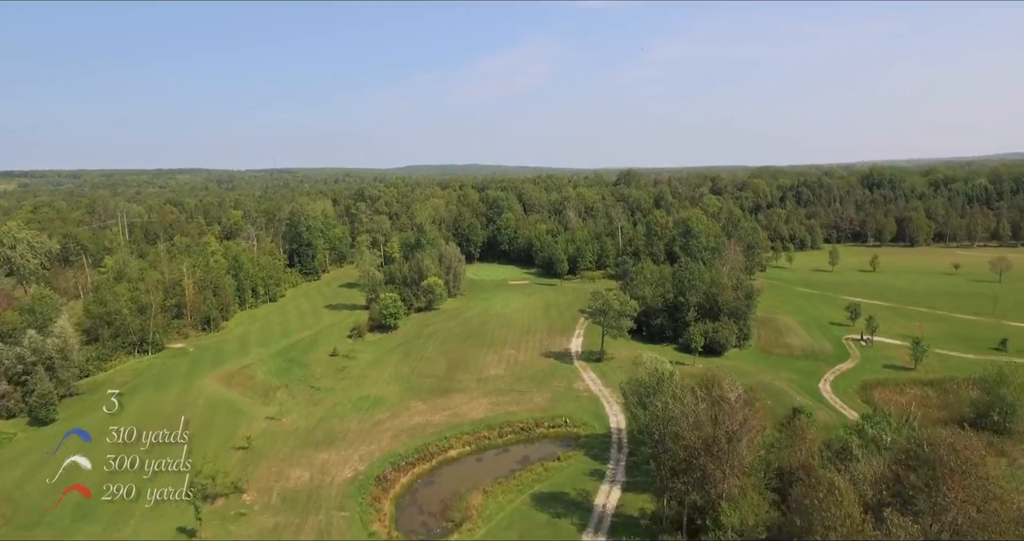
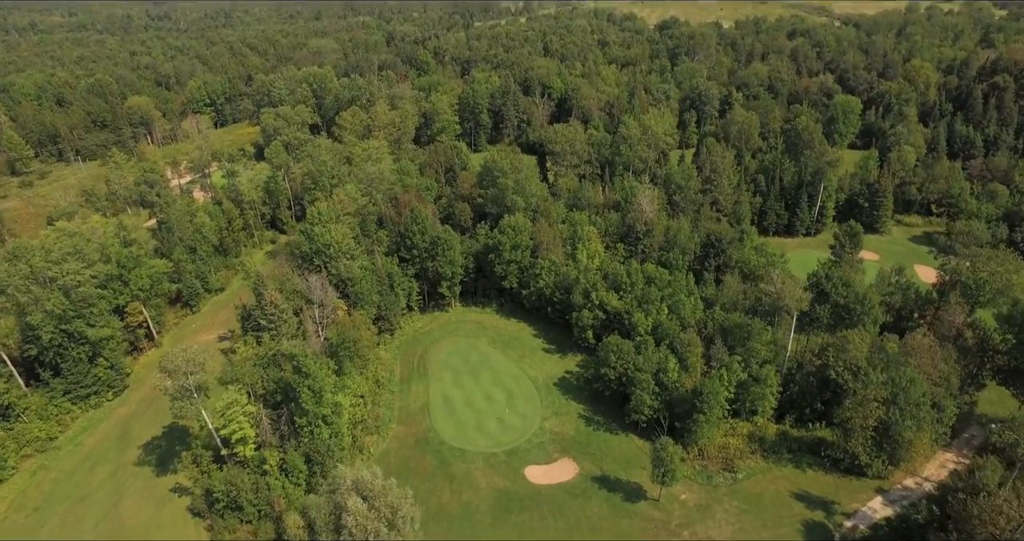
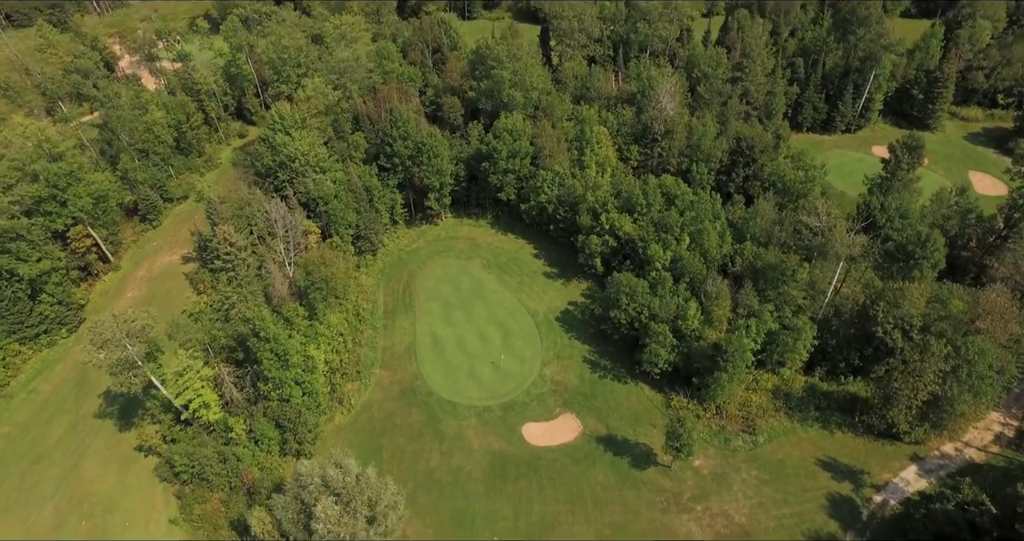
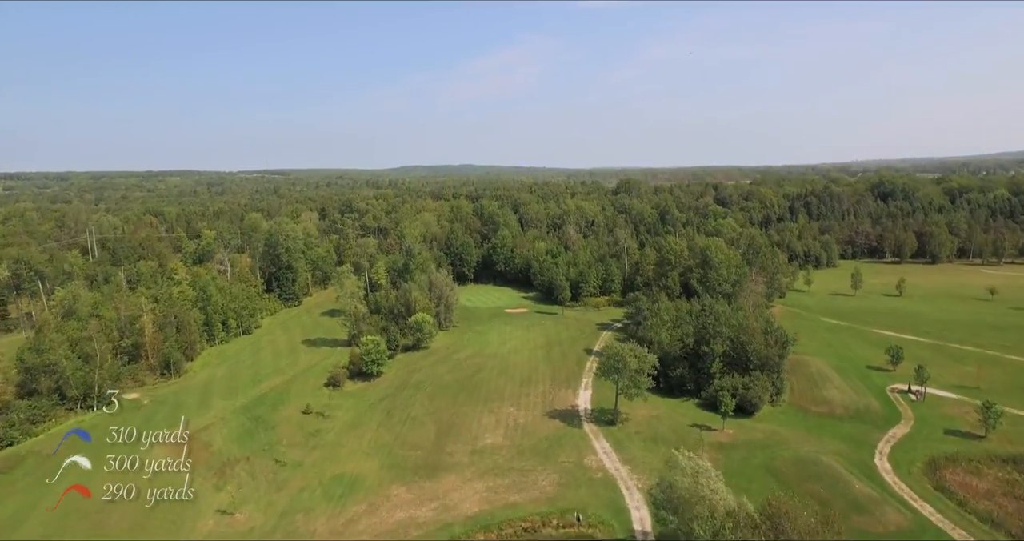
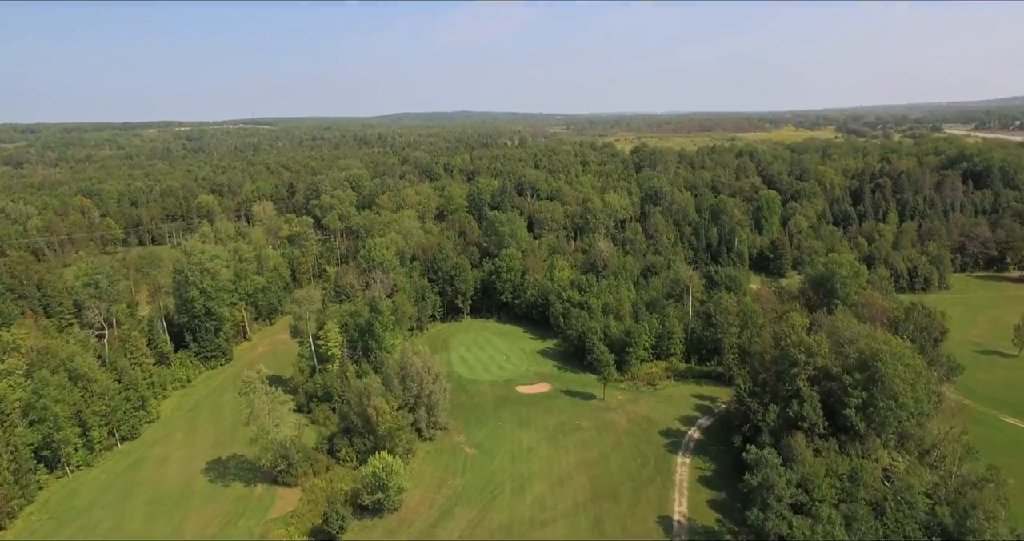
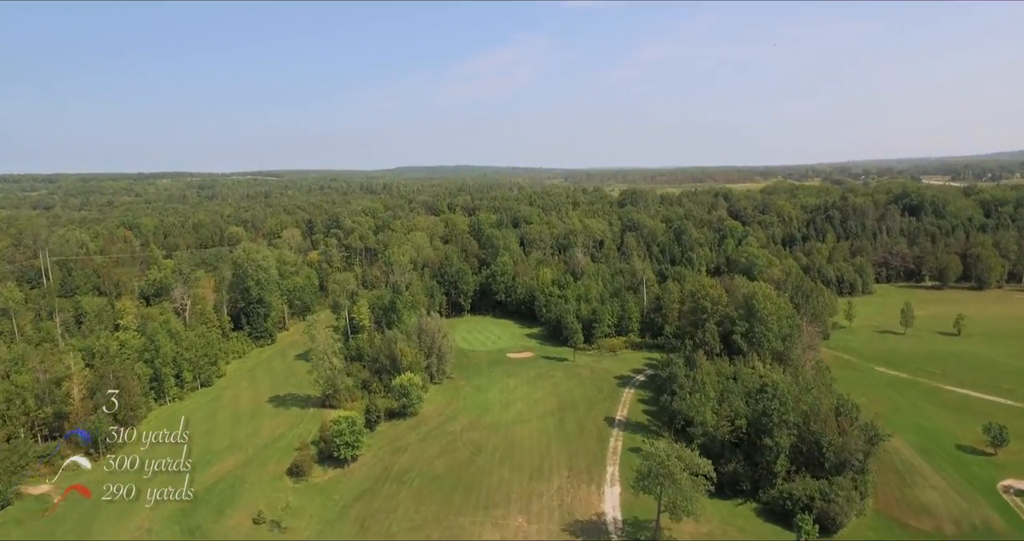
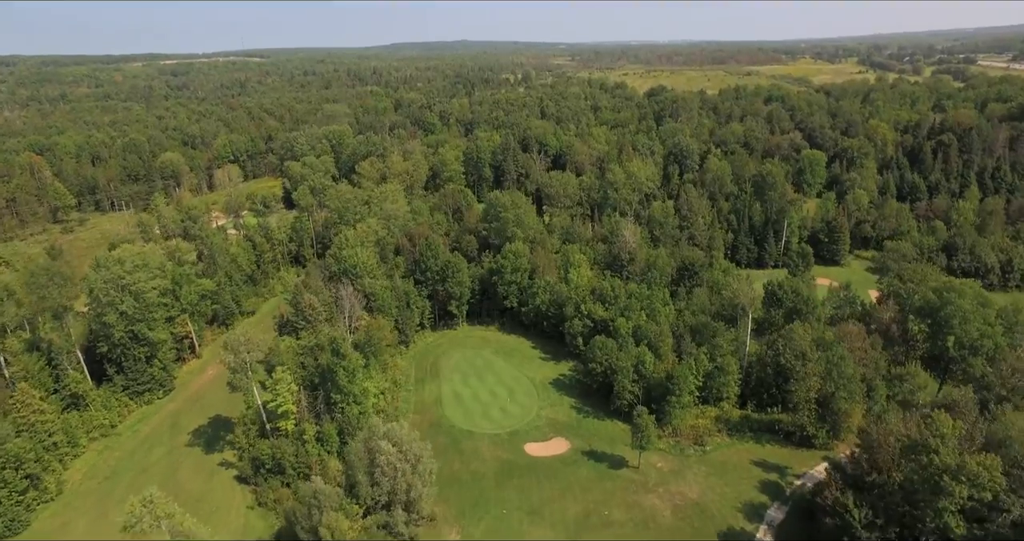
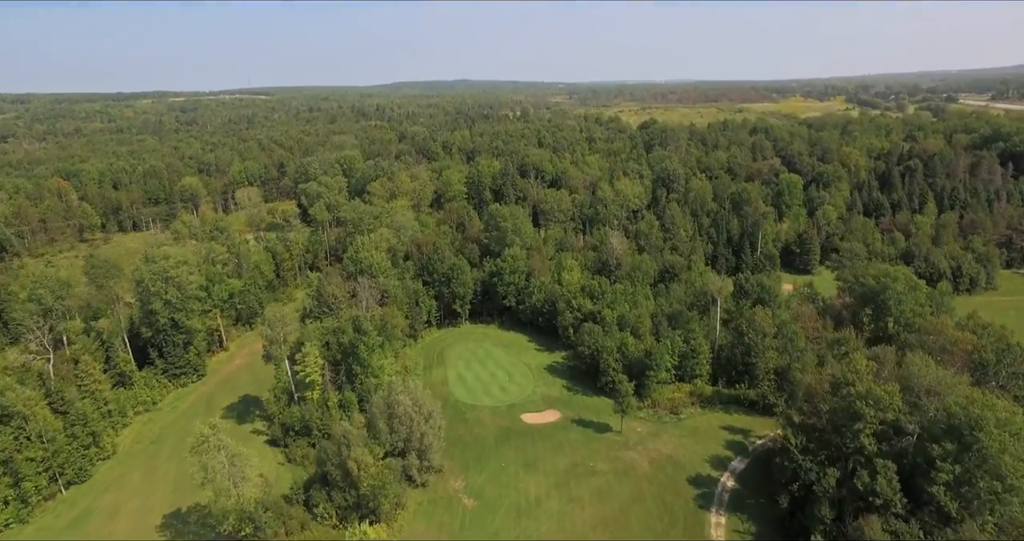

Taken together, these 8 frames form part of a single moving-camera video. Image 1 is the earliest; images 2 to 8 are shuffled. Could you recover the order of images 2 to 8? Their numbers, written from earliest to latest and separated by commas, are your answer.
4, 6, 5, 8, 7, 2, 3
